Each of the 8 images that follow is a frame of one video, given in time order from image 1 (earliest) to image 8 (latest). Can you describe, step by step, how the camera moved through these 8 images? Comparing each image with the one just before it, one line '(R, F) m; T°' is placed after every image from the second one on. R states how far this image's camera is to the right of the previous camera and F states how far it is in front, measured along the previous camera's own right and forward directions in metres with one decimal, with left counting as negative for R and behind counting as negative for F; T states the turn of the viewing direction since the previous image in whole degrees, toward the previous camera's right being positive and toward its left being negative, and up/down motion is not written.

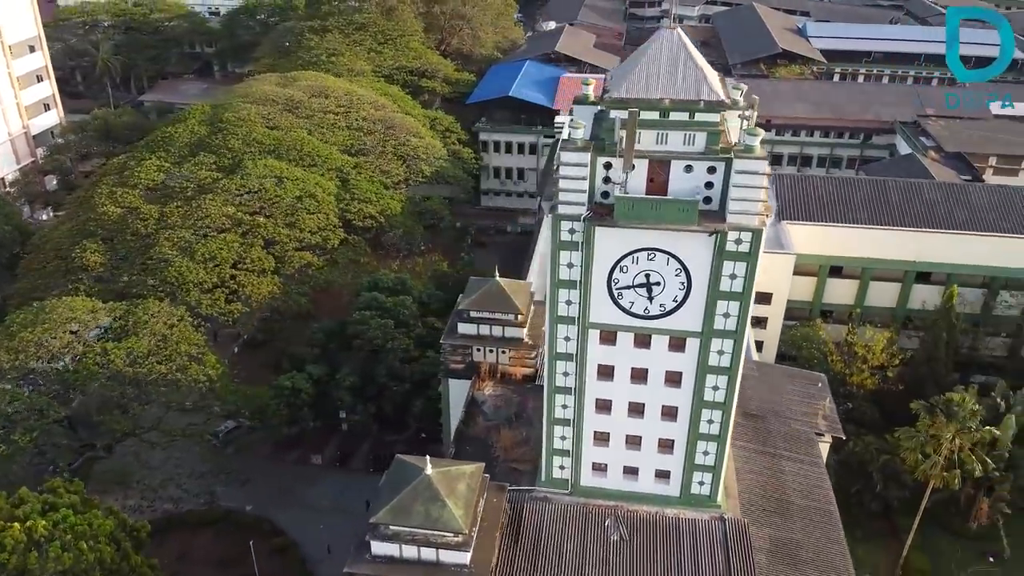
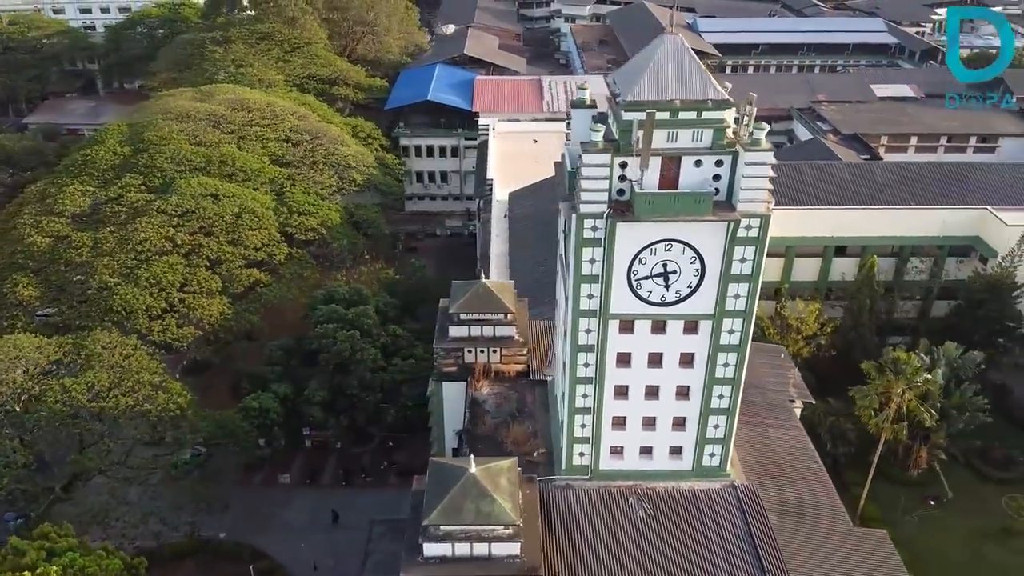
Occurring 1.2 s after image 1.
(-3.2, -0.5) m; +8°
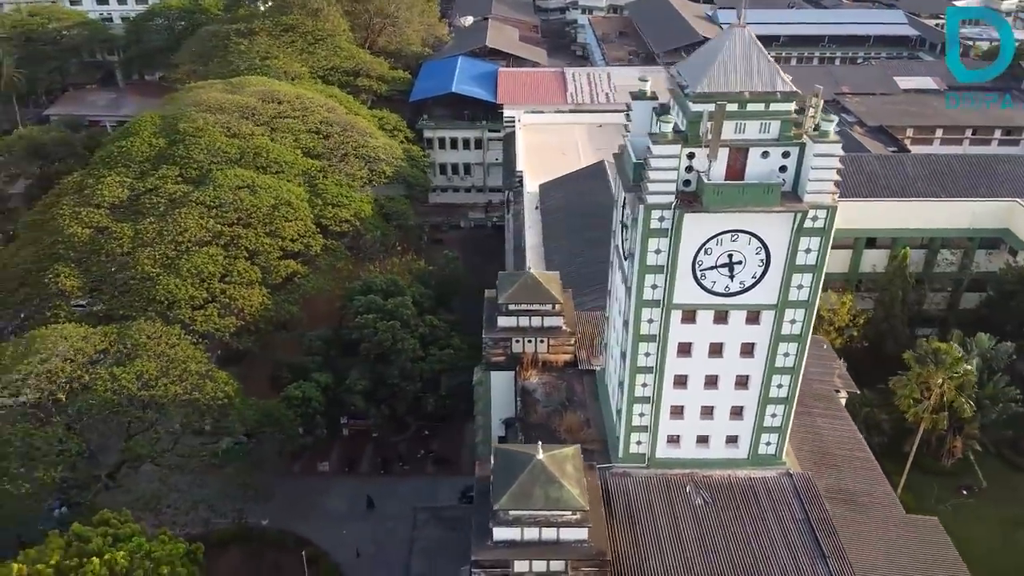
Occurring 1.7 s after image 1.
(-1.5, -0.3) m; 0°
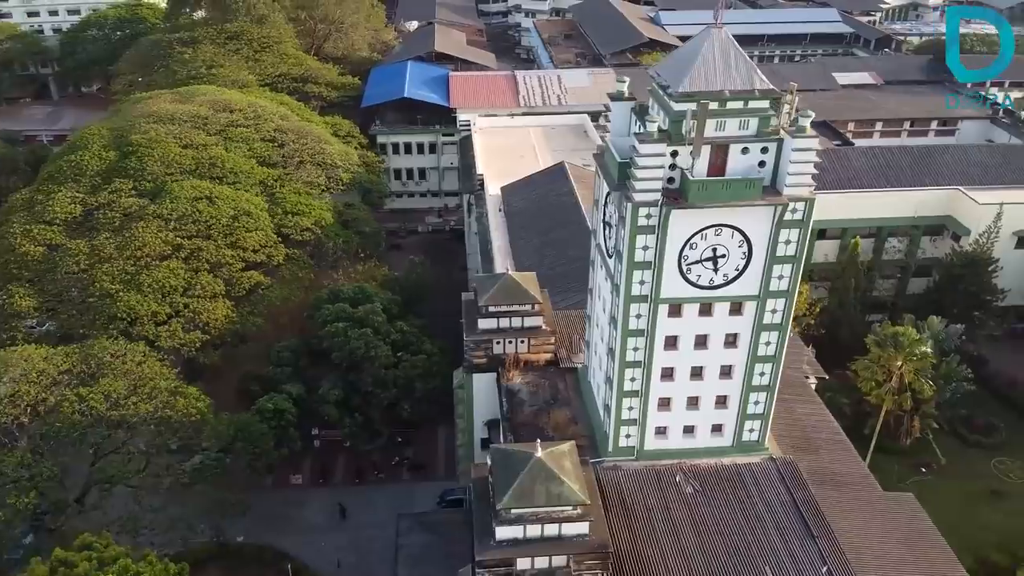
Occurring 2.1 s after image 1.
(-1.2, -0.2) m; +4°
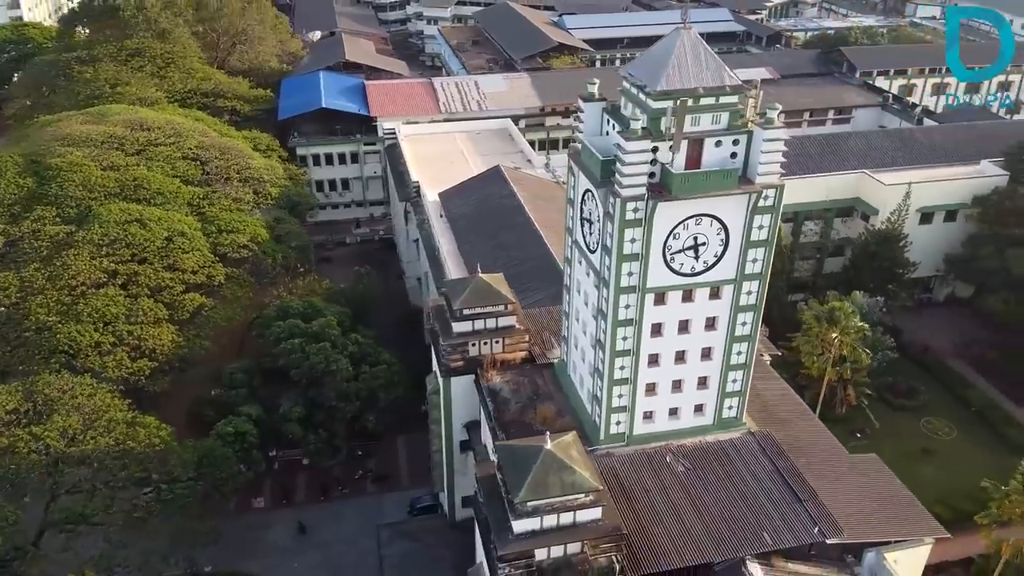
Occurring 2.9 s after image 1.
(-2.5, -0.4) m; +7°
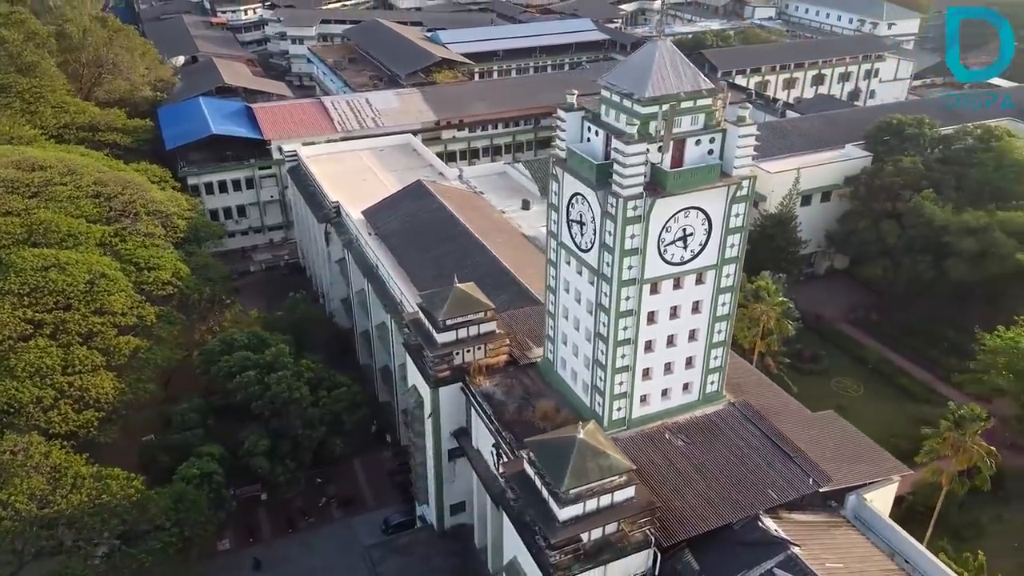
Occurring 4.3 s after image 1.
(-4.3, -0.7) m; +10°
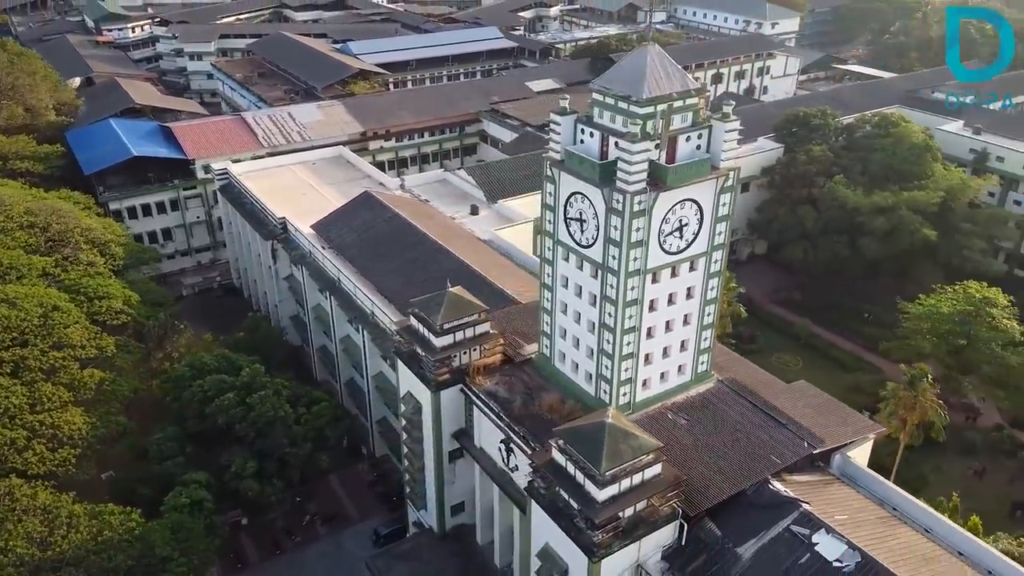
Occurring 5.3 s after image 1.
(-3.6, -0.7) m; +8°
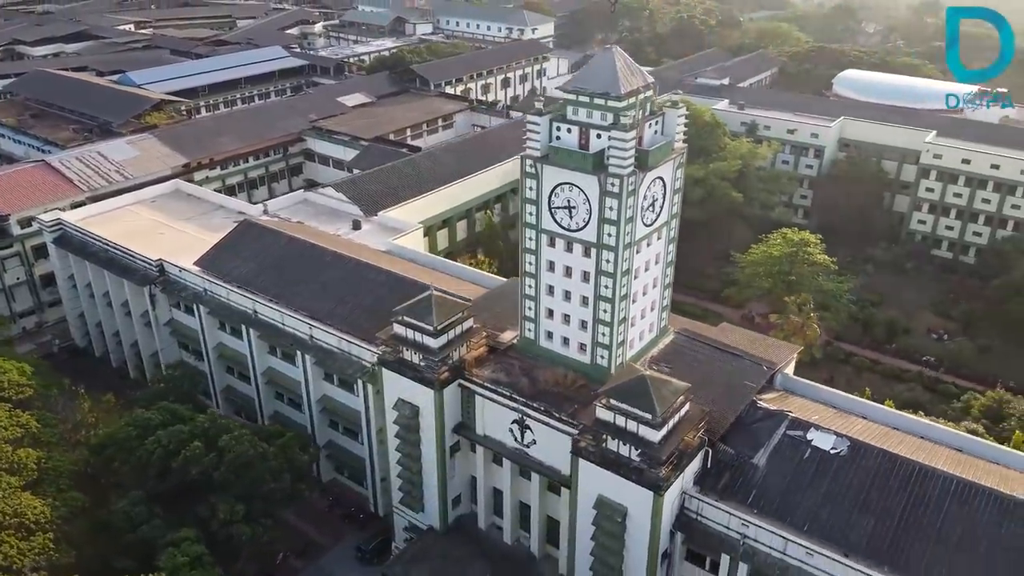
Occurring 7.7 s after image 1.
(-8.9, -0.9) m; +18°
